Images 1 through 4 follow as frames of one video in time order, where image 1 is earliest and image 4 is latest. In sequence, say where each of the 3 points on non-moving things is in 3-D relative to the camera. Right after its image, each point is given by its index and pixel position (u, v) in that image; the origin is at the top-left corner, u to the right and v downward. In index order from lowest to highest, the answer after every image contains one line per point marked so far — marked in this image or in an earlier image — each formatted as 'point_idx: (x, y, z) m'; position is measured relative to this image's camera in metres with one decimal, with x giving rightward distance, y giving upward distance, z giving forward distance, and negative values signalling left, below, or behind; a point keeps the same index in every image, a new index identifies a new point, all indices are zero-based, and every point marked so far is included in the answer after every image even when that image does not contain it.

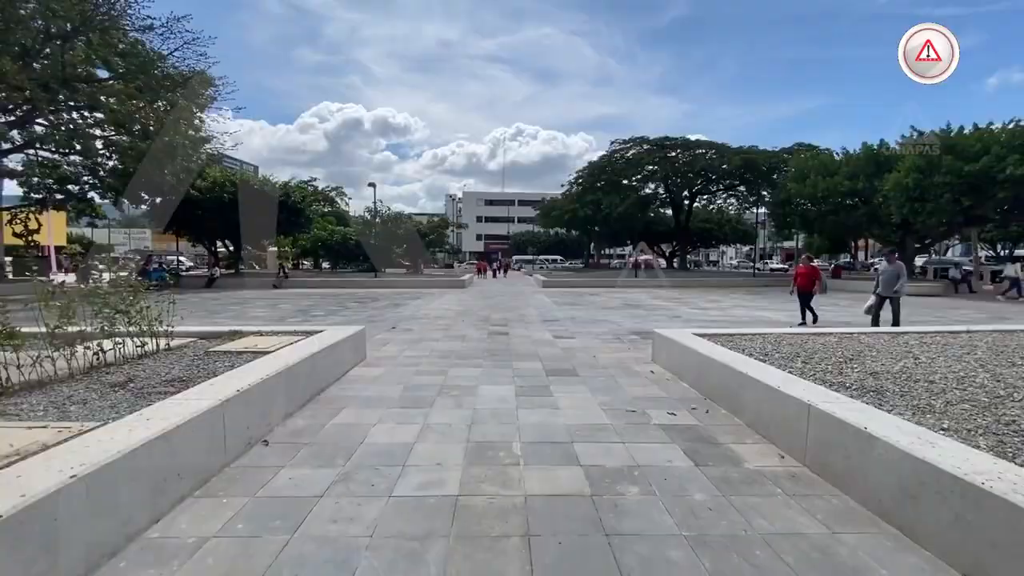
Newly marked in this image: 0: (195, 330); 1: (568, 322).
0: (-5.7, -0.8, +8.7) m
1: (+1.7, -1.0, +14.9) m
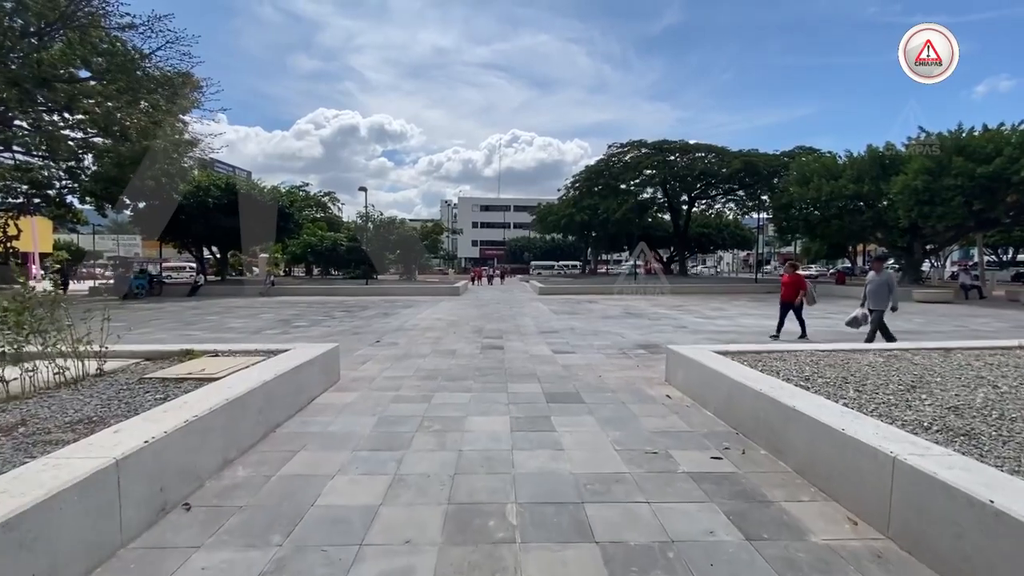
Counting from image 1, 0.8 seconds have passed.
0: (-5.8, -1.0, +7.6) m
1: (+1.5, -1.3, +13.8) m
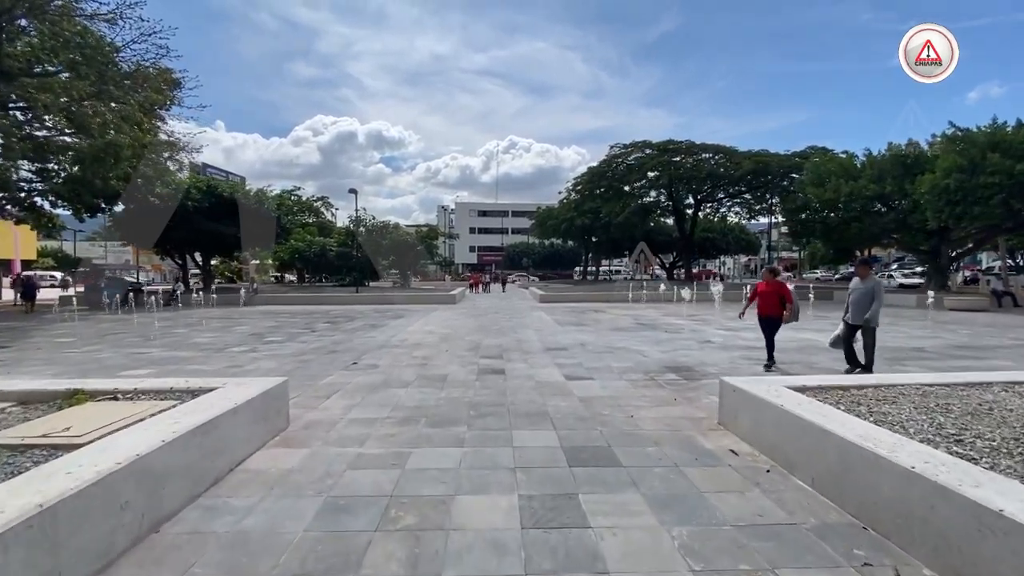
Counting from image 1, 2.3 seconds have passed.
0: (-5.7, -1.2, +5.6) m
1: (+1.6, -1.5, +11.8) m
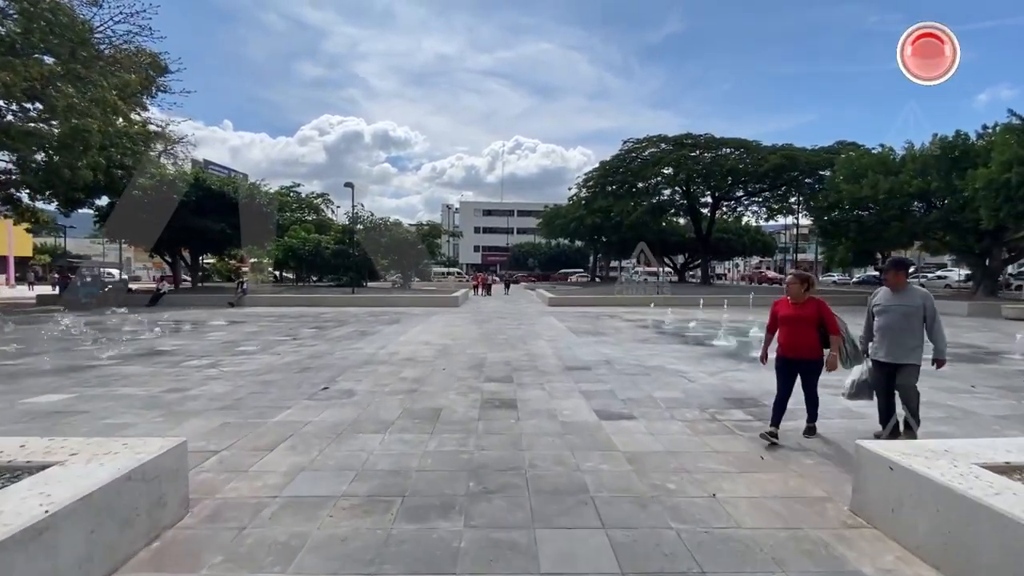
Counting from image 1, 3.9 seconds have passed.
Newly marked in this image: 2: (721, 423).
0: (-5.5, -1.2, +3.4) m
1: (+1.8, -1.7, +9.6) m
2: (+2.8, -1.8, +6.5) m
